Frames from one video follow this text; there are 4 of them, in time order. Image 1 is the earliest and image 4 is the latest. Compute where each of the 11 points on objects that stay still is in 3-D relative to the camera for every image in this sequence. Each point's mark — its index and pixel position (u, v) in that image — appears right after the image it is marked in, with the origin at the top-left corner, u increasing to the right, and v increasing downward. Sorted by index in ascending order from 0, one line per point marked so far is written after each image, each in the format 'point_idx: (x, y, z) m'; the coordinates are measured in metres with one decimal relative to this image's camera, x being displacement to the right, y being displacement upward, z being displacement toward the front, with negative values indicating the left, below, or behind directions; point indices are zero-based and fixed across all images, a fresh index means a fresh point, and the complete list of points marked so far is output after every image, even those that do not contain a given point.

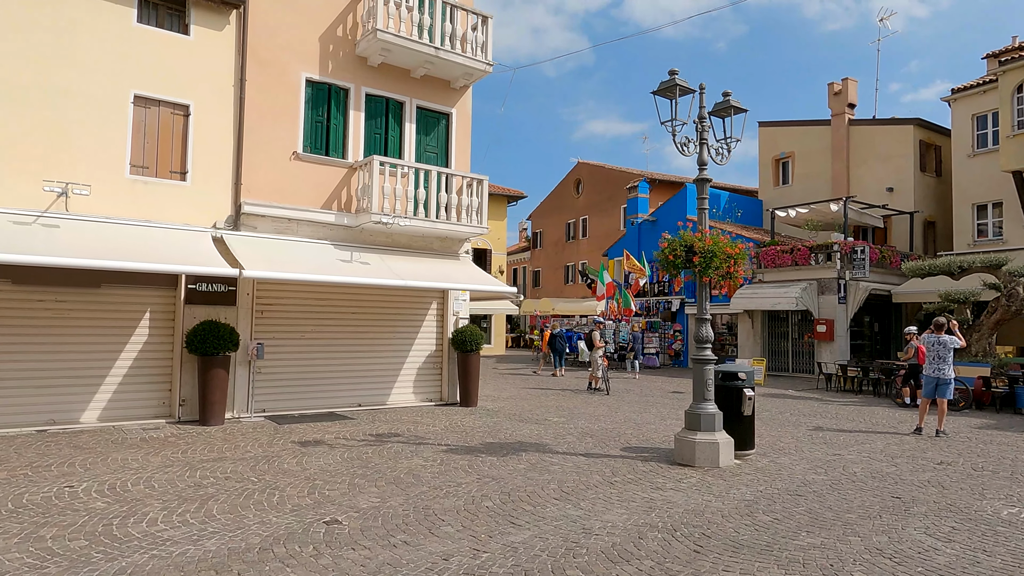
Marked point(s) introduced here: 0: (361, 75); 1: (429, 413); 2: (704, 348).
0: (-2.9, +4.0, +12.6) m
1: (-1.5, -2.3, +12.0) m
2: (+2.4, -0.8, +8.3) m
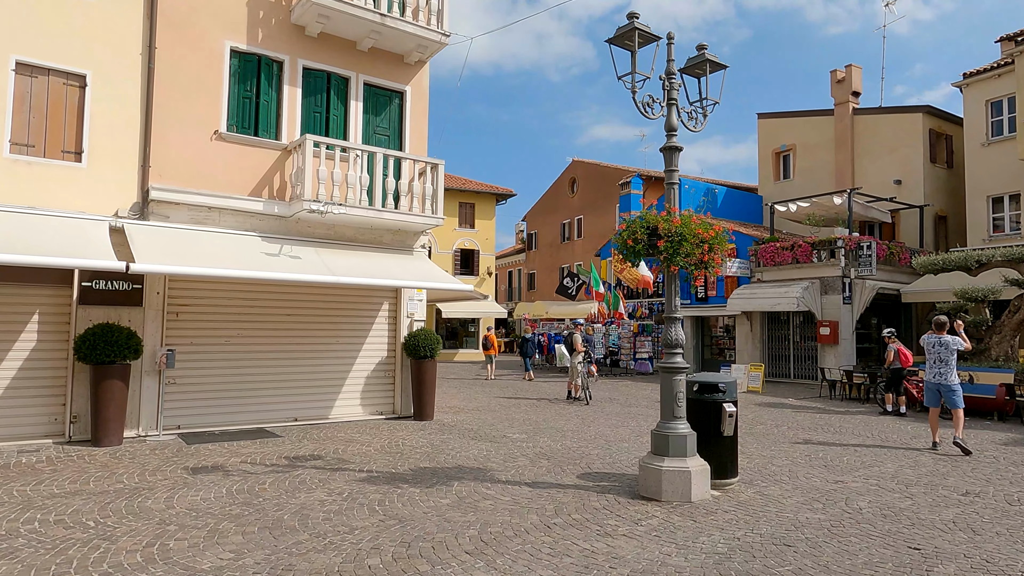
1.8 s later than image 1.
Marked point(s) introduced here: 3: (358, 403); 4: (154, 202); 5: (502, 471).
0: (-3.6, +4.1, +11.1) m
1: (-2.2, -2.2, +10.5) m
2: (+1.6, -0.7, +6.7) m
3: (-2.7, -2.0, +11.7) m
4: (-5.2, +1.2, +9.7) m
5: (-0.1, -2.1, +7.7) m
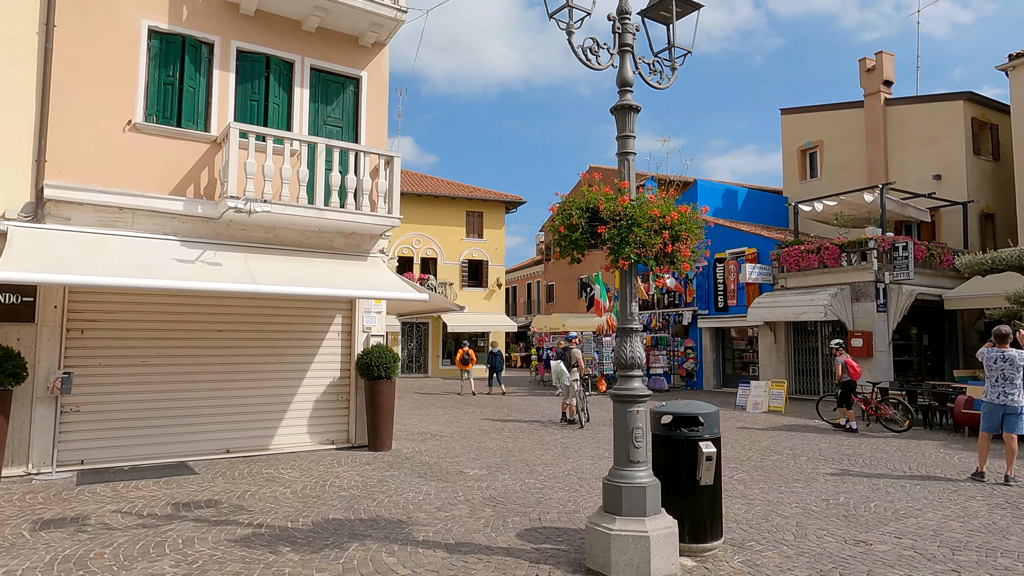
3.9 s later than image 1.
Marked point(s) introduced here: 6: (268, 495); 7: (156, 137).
0: (-4.2, +3.9, +9.8) m
1: (-2.7, -2.4, +9.0) m
2: (+0.9, -0.7, +5.1) m
3: (-3.2, -2.2, +10.2) m
4: (-5.8, +1.1, +8.4) m
5: (-0.8, -2.2, +6.1) m
6: (-2.7, -2.3, +7.3) m
7: (-4.9, +2.1, +9.2) m
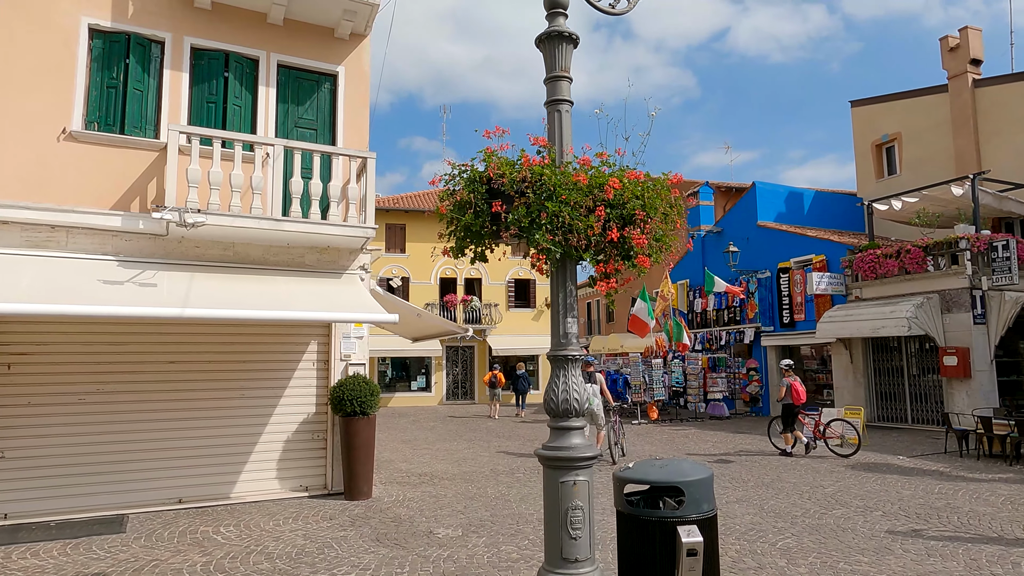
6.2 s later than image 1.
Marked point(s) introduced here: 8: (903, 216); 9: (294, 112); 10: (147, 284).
0: (-4.4, +3.5, +8.8) m
1: (-2.9, -2.6, +7.6) m
2: (+0.3, -0.7, +3.4) m
3: (-3.2, -2.5, +8.9) m
4: (-6.1, +0.7, +7.5) m
5: (-1.3, -2.3, +4.5) m
6: (-3.0, -2.5, +5.9) m
7: (-5.1, +1.7, +8.2) m
8: (+10.9, +2.0, +18.6) m
9: (-3.1, +2.5, +9.5) m
10: (-4.1, 0.0, +7.7) m
